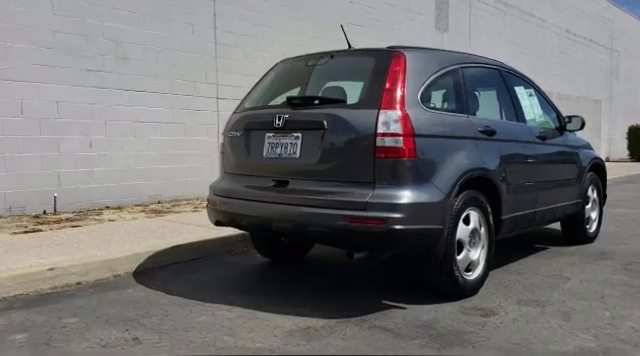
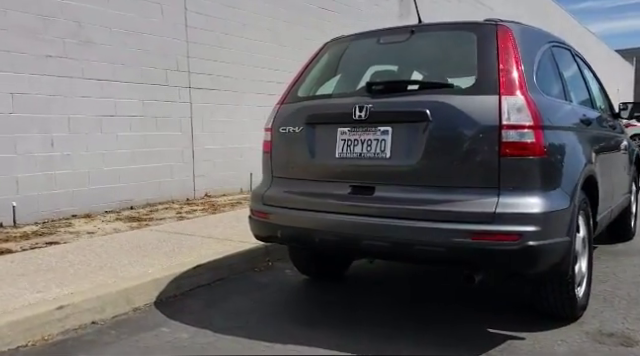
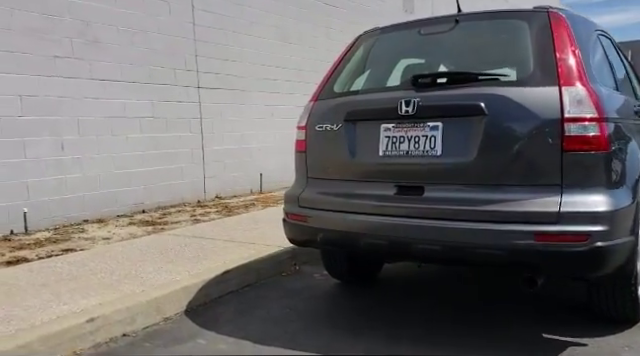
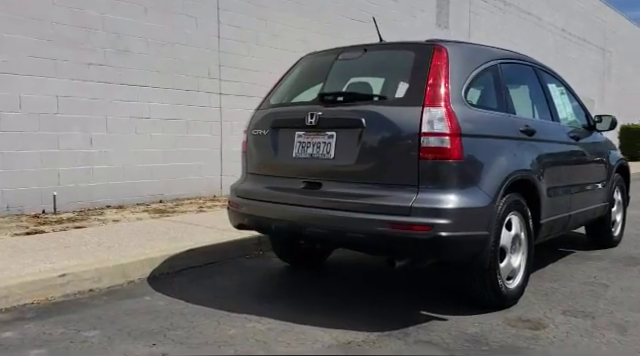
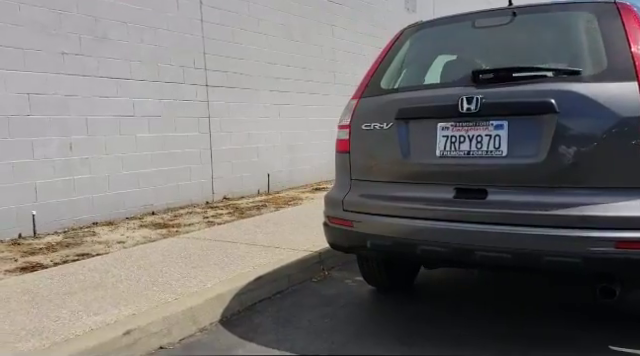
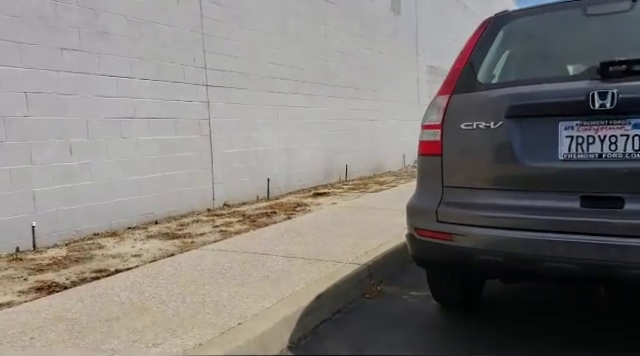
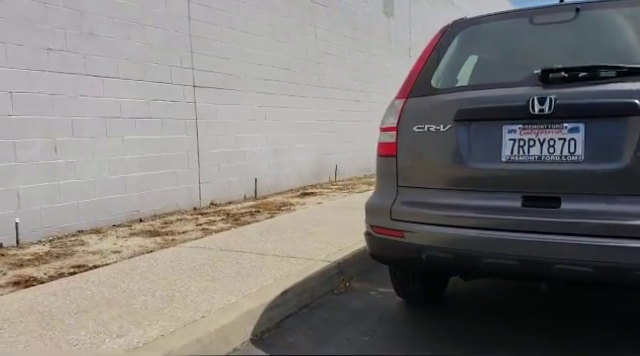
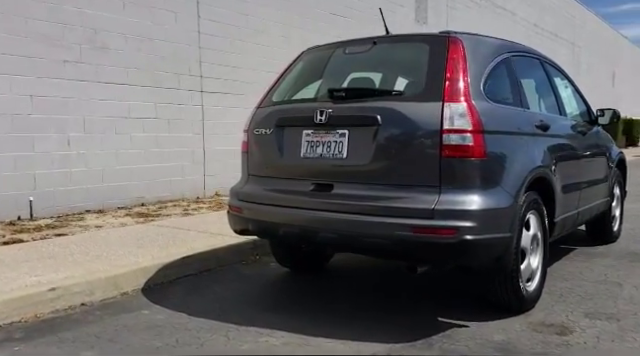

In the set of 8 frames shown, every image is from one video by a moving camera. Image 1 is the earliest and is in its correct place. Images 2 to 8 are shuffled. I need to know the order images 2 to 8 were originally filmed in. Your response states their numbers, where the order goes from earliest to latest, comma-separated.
4, 8, 2, 3, 5, 7, 6
